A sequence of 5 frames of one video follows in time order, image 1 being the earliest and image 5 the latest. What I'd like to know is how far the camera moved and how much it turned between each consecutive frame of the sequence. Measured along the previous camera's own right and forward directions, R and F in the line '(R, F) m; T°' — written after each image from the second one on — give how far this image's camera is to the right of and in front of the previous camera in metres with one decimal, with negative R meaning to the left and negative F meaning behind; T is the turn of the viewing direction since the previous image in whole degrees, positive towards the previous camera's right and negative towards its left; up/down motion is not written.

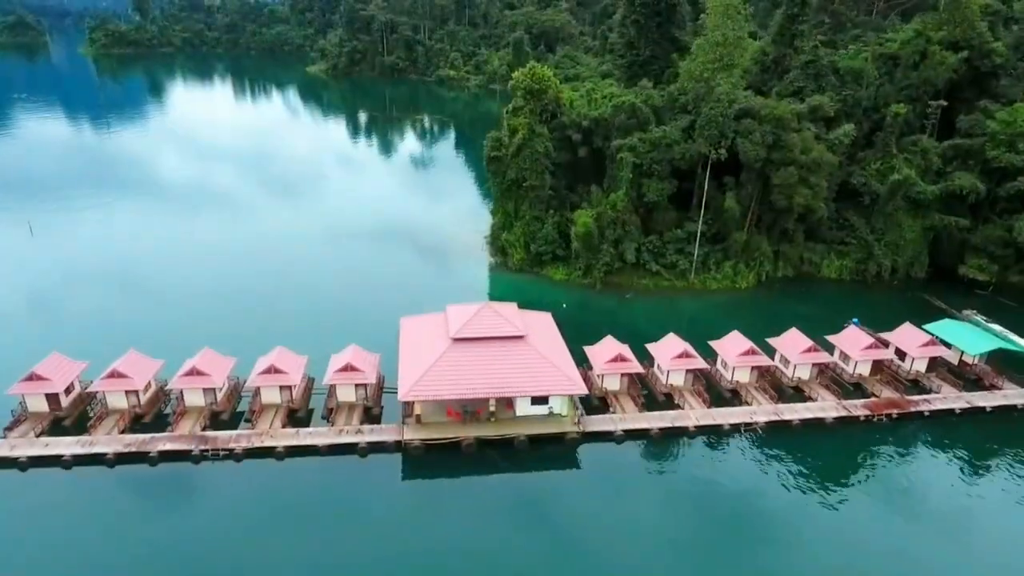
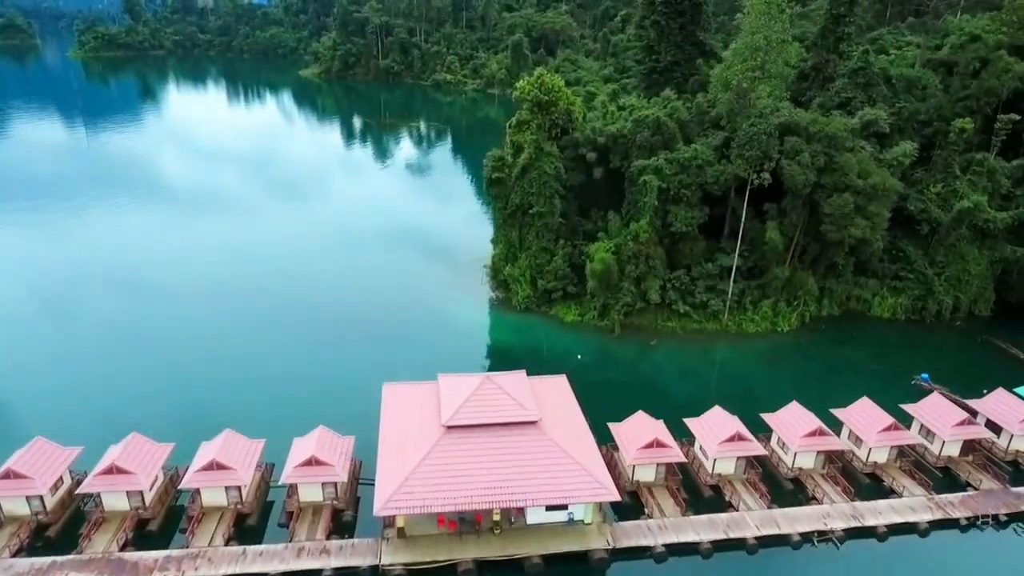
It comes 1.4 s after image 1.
(-0.3, +4.9) m; 0°
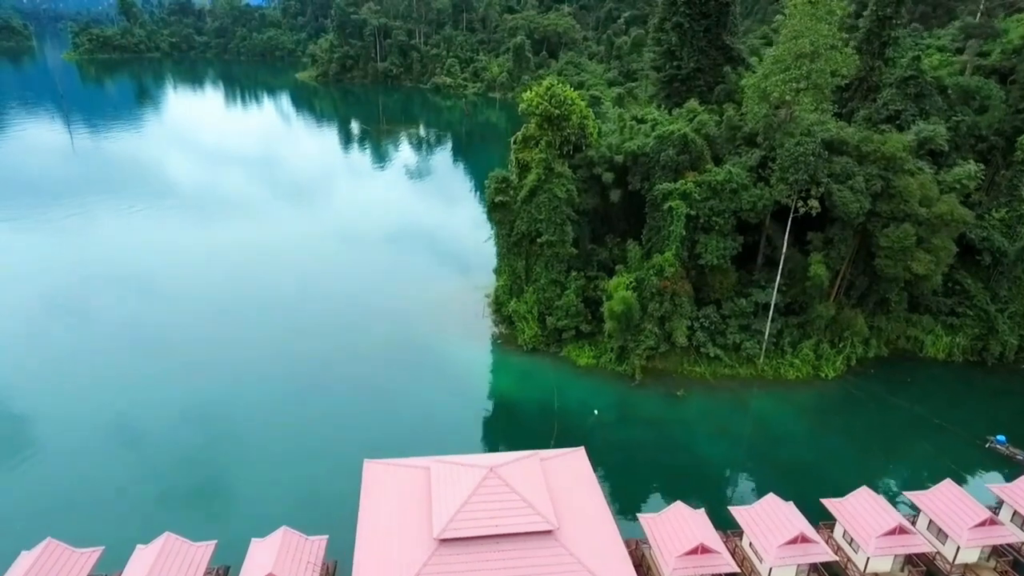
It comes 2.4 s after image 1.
(-0.2, +3.8) m; 0°
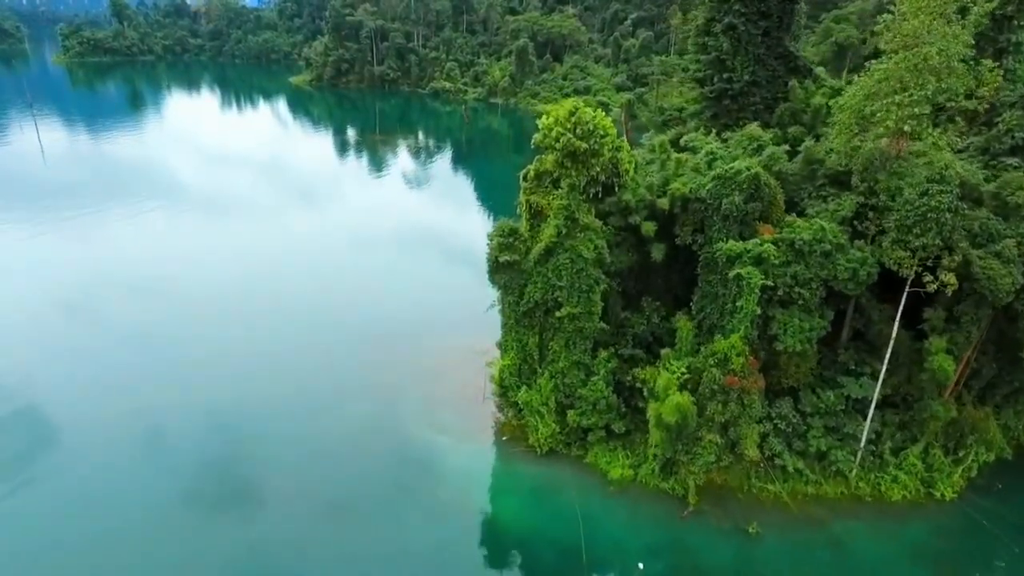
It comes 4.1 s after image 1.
(-0.3, +6.7) m; 0°
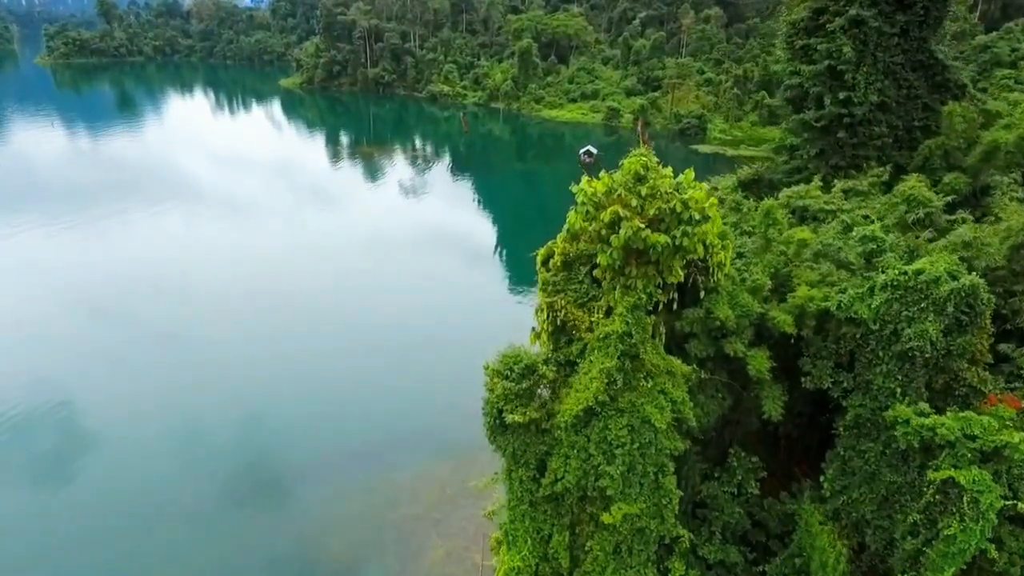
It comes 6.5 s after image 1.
(-0.2, +8.6) m; 0°
